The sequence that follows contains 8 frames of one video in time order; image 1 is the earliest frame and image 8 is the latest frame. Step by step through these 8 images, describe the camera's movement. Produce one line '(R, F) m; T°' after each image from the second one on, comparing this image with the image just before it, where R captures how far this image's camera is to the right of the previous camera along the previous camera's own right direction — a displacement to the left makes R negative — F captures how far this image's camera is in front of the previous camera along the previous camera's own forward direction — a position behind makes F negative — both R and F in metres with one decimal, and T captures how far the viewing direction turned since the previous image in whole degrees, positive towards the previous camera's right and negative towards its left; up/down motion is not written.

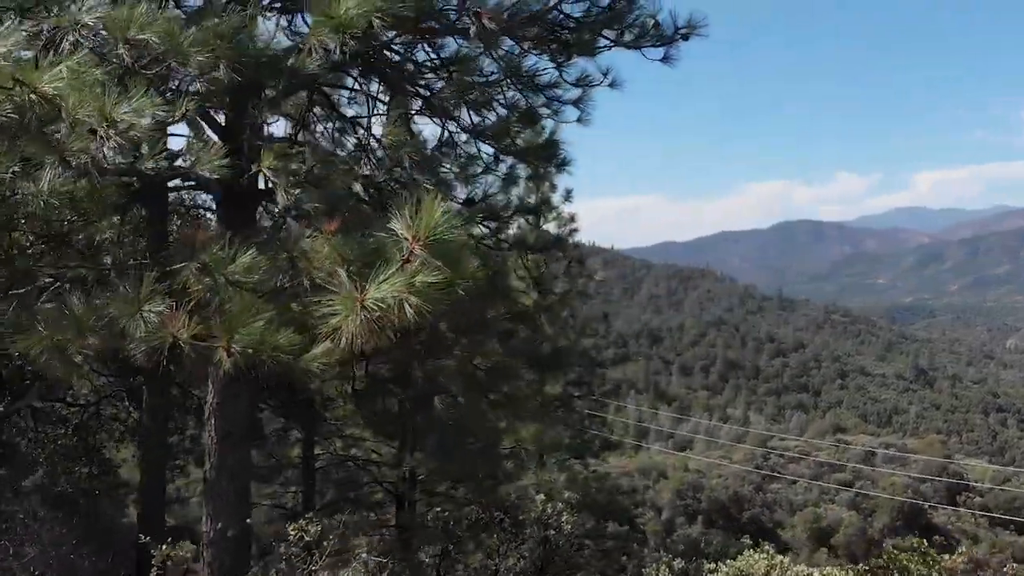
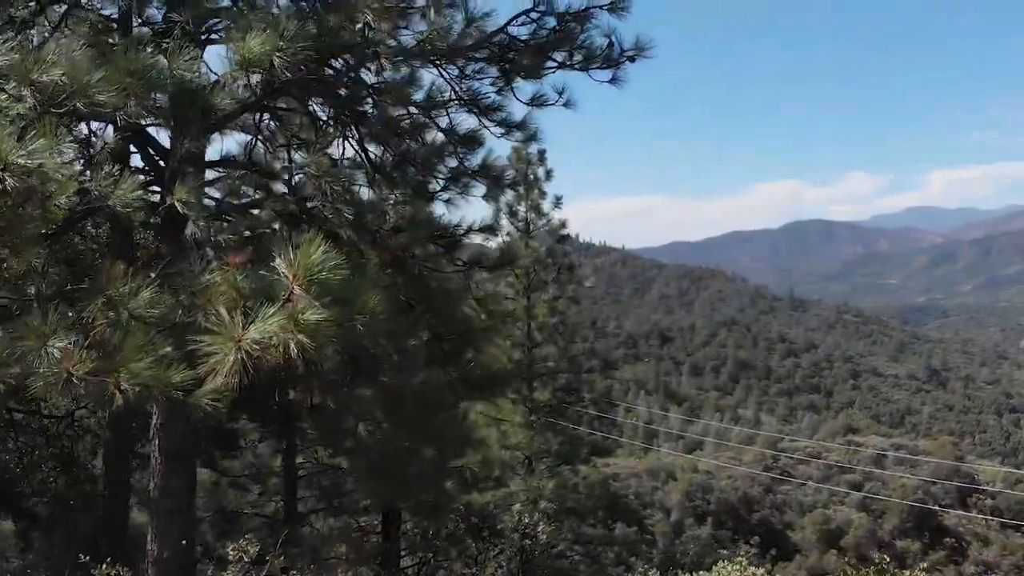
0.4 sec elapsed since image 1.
(+0.4, 0.0) m; -1°
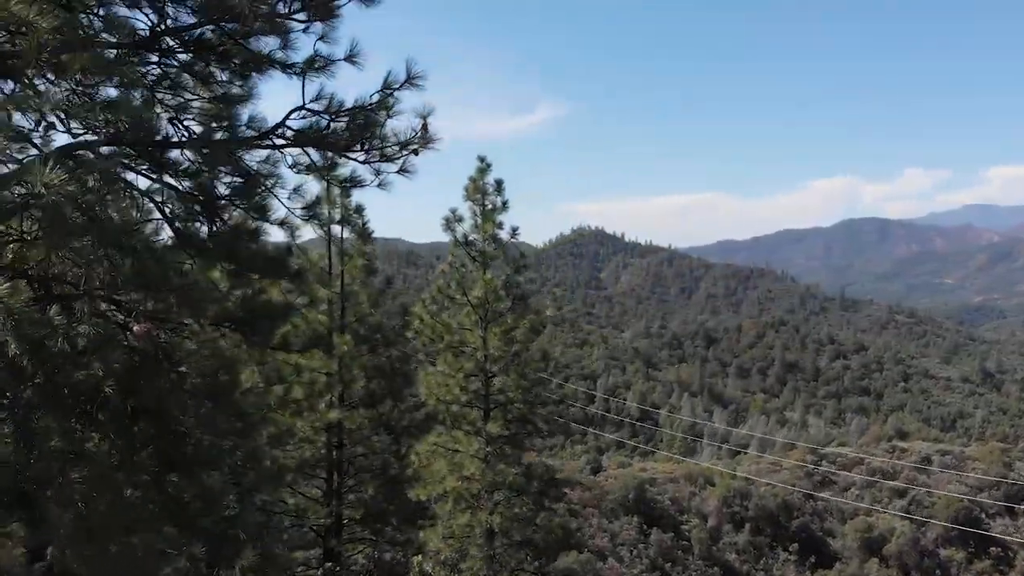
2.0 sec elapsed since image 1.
(+1.7, -0.9) m; -4°
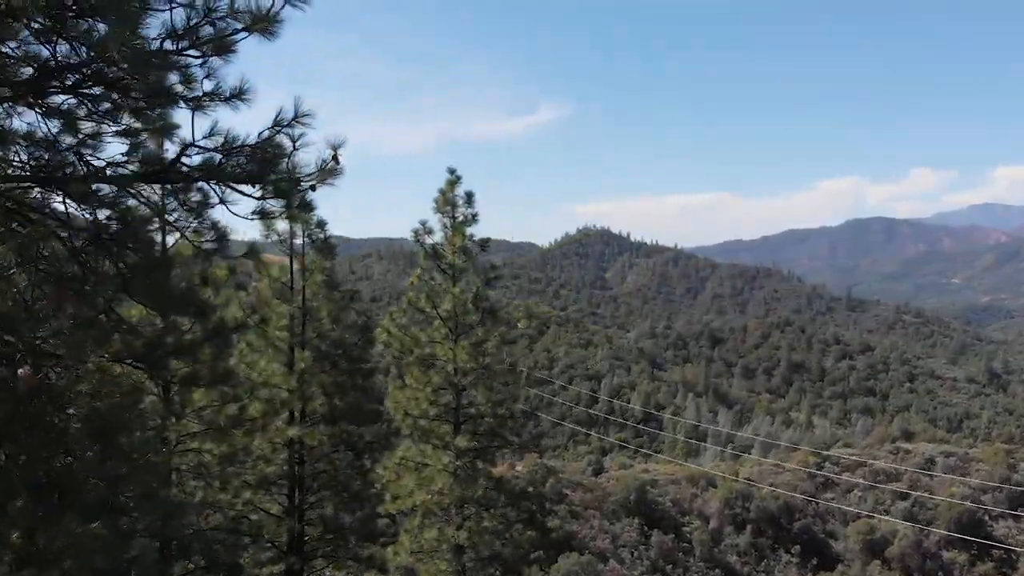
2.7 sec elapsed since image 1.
(+0.7, 0.0) m; 0°
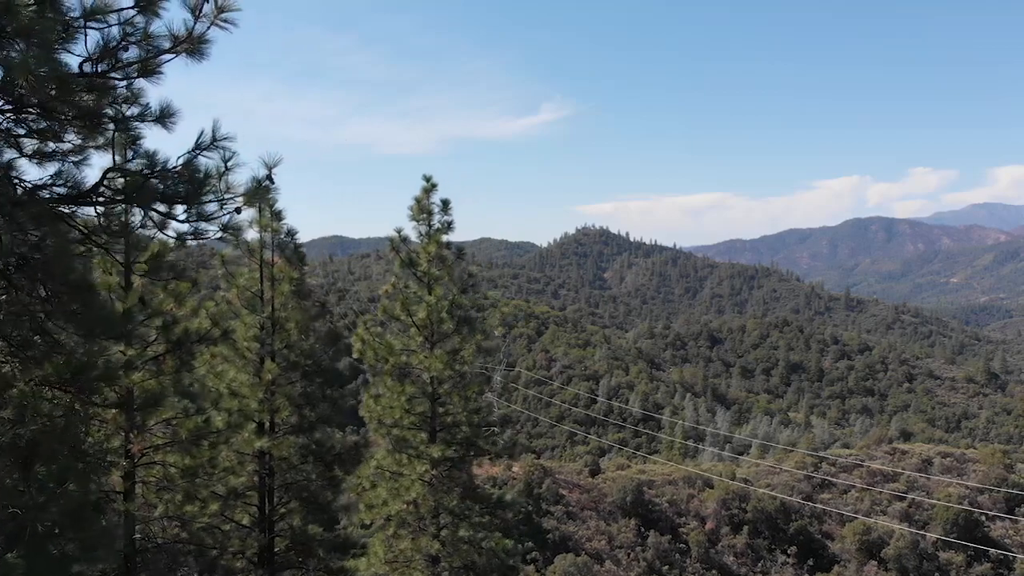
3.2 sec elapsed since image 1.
(+0.4, +0.1) m; 0°
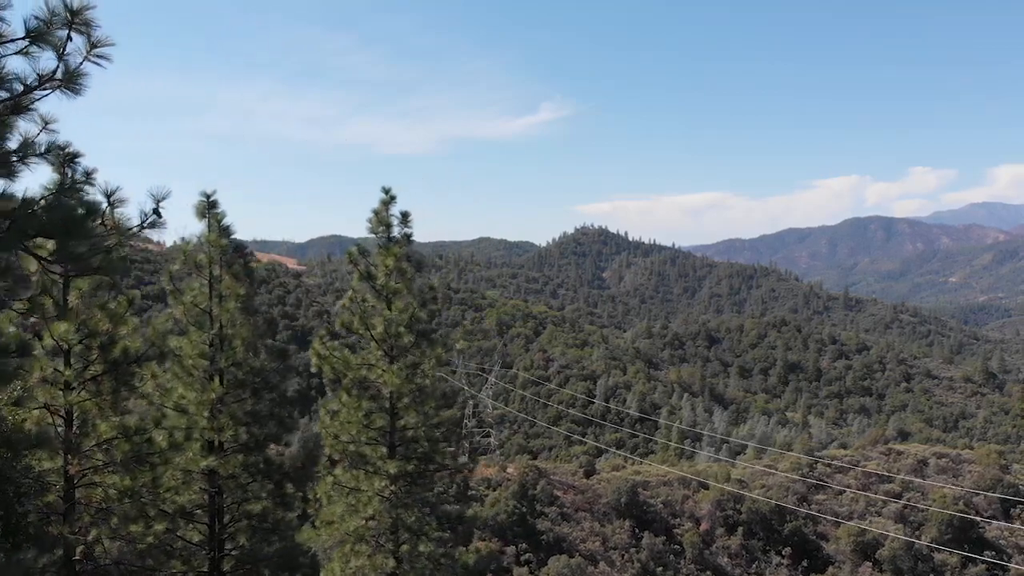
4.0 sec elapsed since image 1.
(+0.7, +0.2) m; 0°
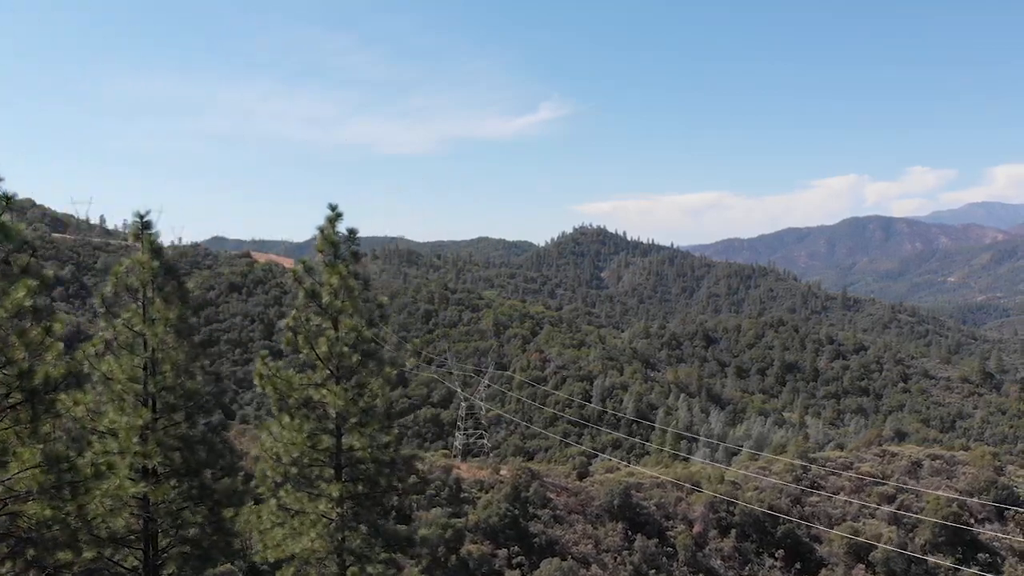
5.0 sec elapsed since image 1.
(+0.9, +0.2) m; 0°
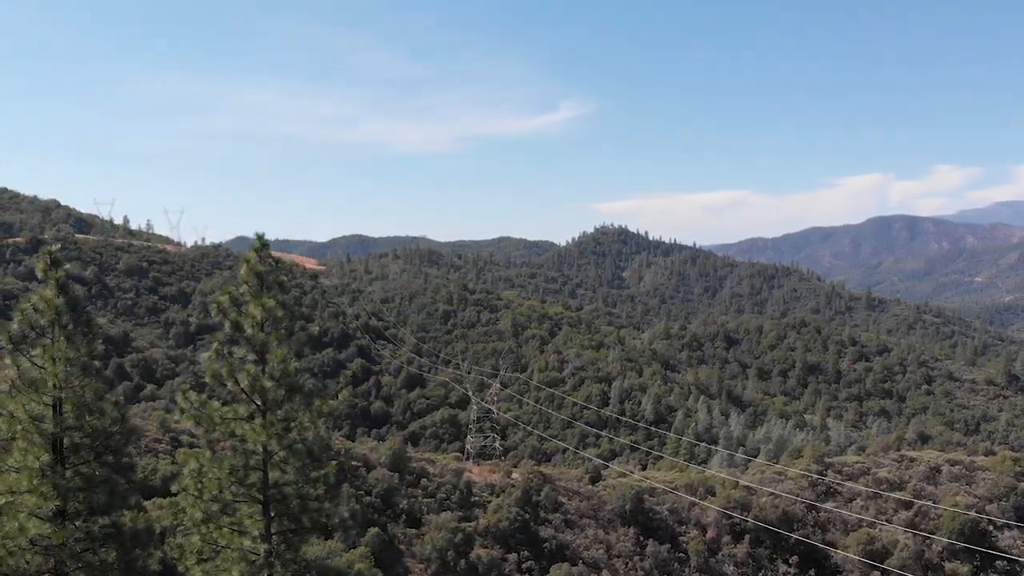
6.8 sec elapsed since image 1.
(+1.6, +0.4) m; -2°
